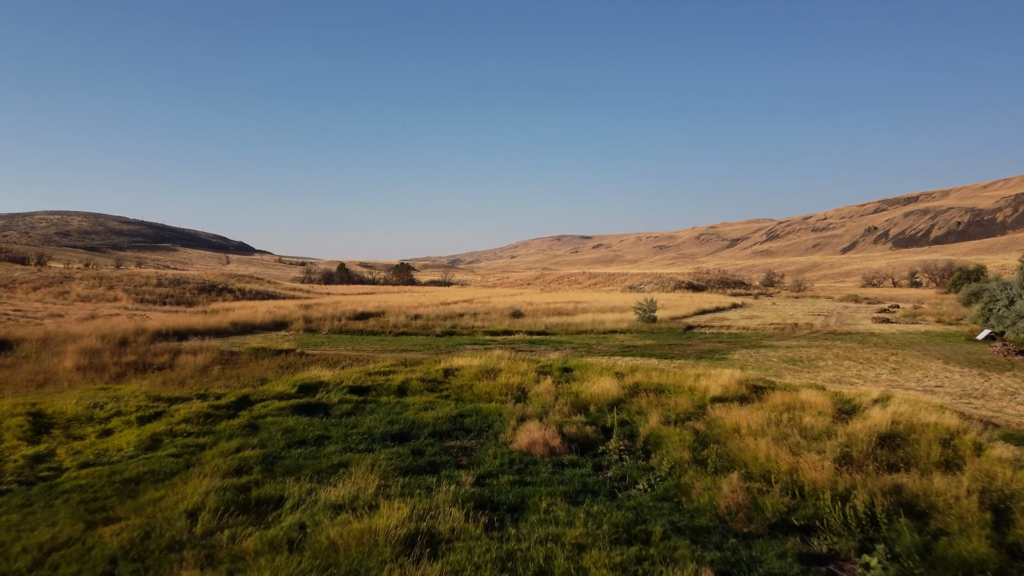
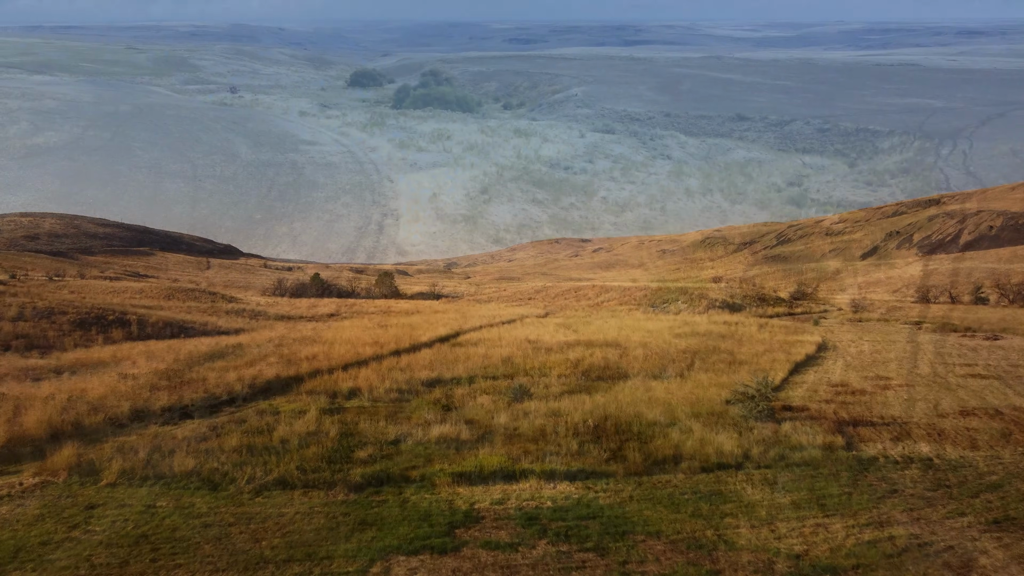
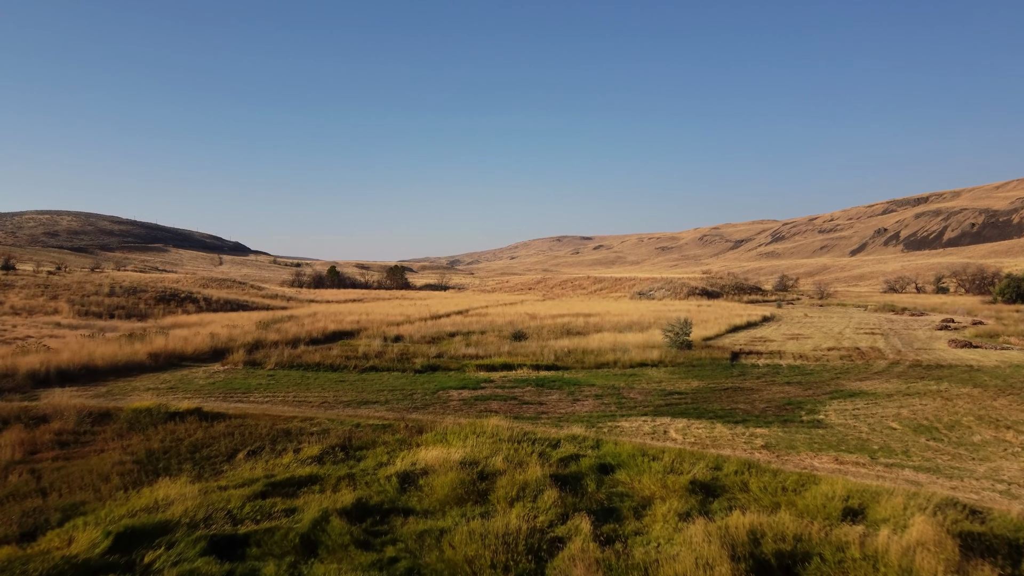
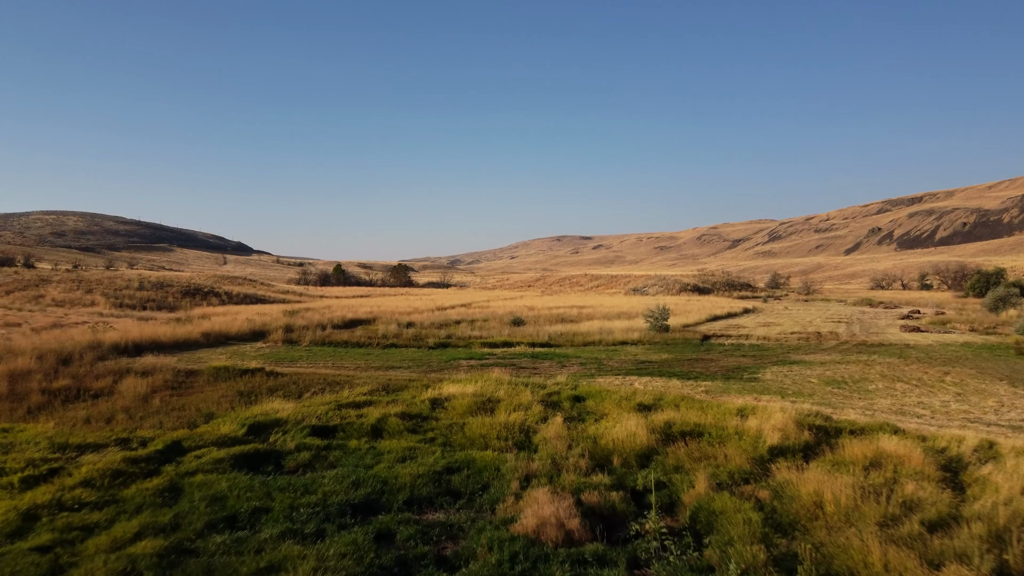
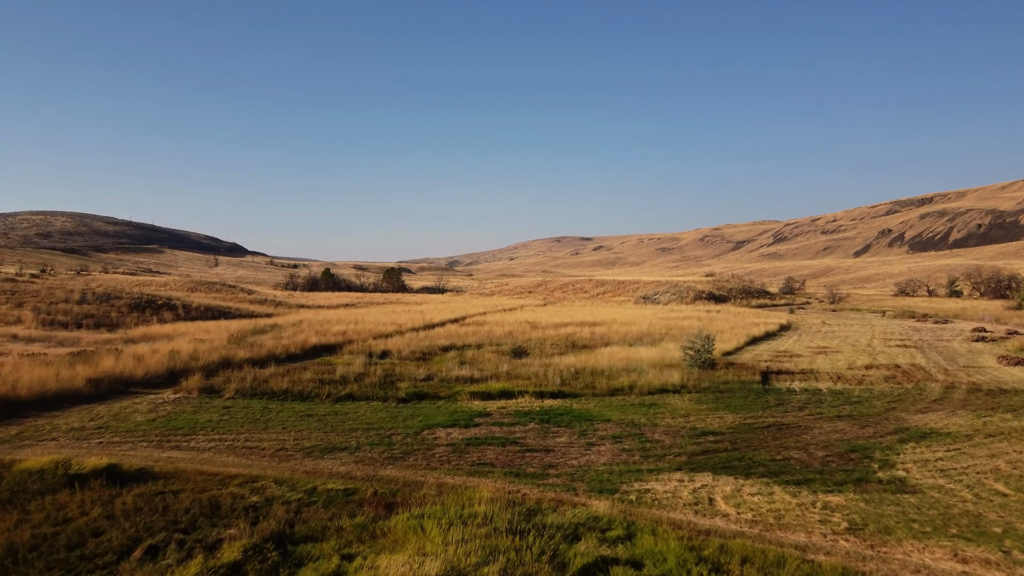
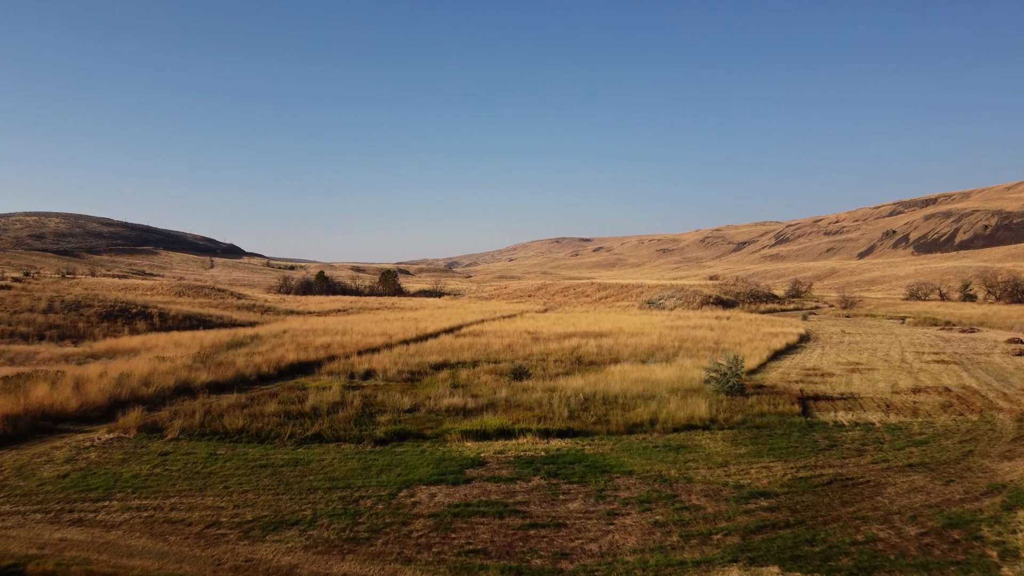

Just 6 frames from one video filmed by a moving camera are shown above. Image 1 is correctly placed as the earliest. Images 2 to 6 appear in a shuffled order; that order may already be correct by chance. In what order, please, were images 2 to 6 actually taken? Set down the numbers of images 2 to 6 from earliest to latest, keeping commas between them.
4, 3, 5, 6, 2
